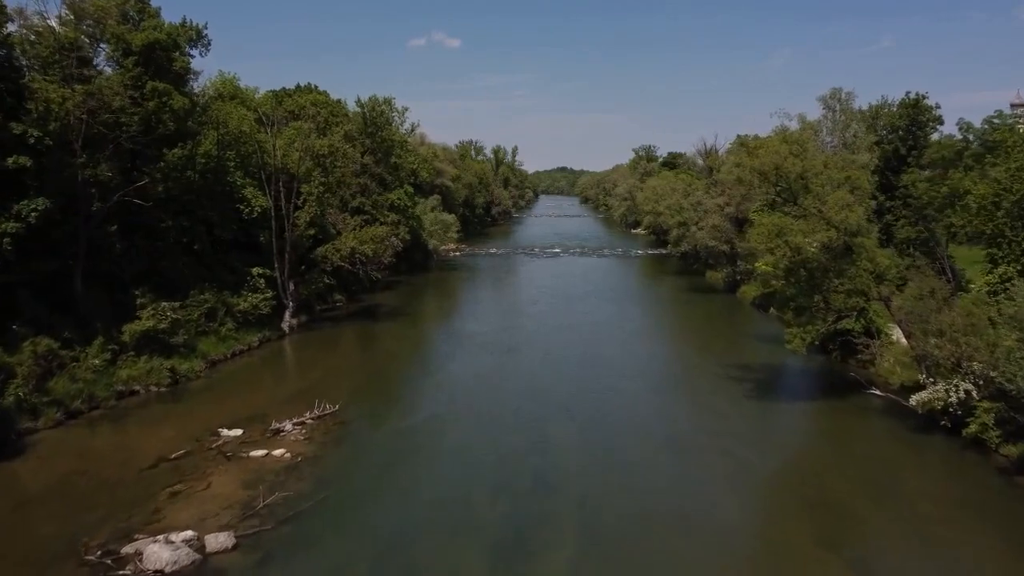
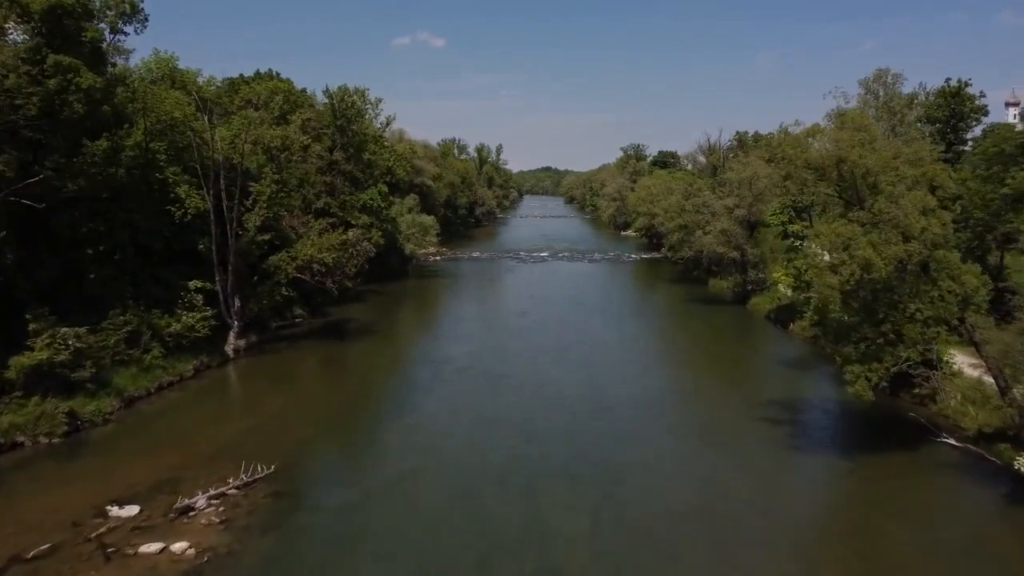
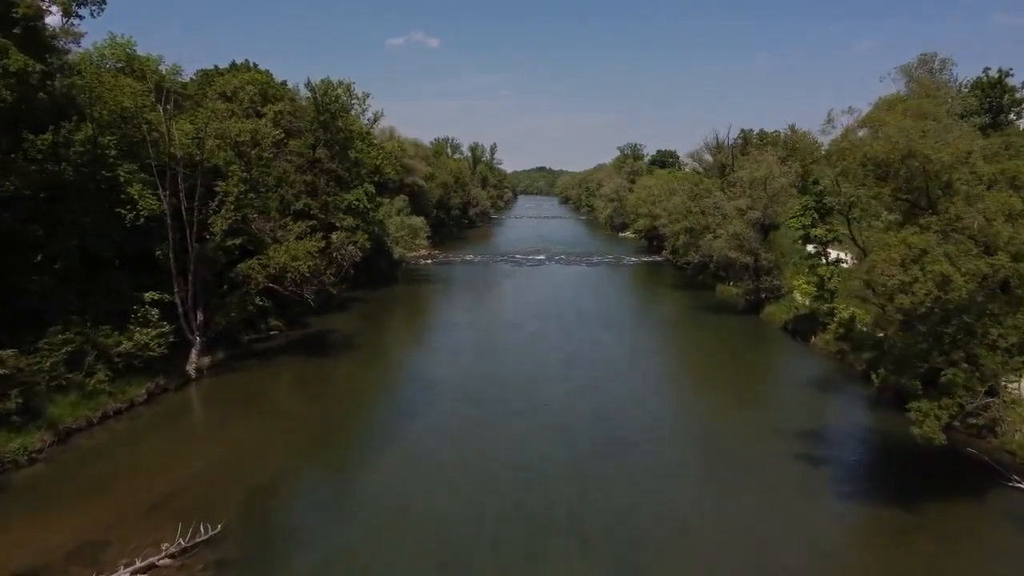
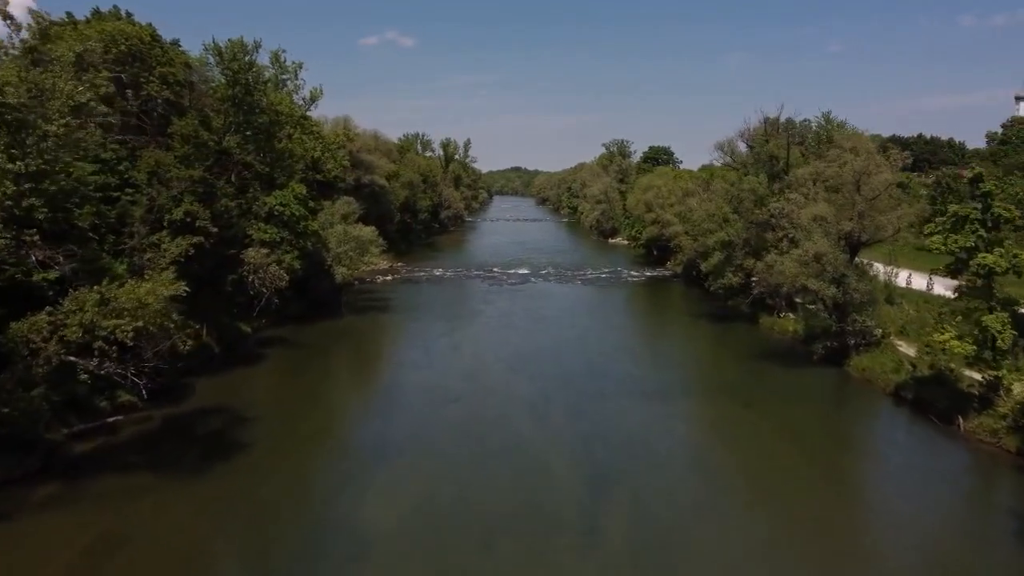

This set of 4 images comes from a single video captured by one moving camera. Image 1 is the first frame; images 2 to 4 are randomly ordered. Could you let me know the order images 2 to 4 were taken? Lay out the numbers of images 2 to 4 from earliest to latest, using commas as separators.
2, 3, 4
